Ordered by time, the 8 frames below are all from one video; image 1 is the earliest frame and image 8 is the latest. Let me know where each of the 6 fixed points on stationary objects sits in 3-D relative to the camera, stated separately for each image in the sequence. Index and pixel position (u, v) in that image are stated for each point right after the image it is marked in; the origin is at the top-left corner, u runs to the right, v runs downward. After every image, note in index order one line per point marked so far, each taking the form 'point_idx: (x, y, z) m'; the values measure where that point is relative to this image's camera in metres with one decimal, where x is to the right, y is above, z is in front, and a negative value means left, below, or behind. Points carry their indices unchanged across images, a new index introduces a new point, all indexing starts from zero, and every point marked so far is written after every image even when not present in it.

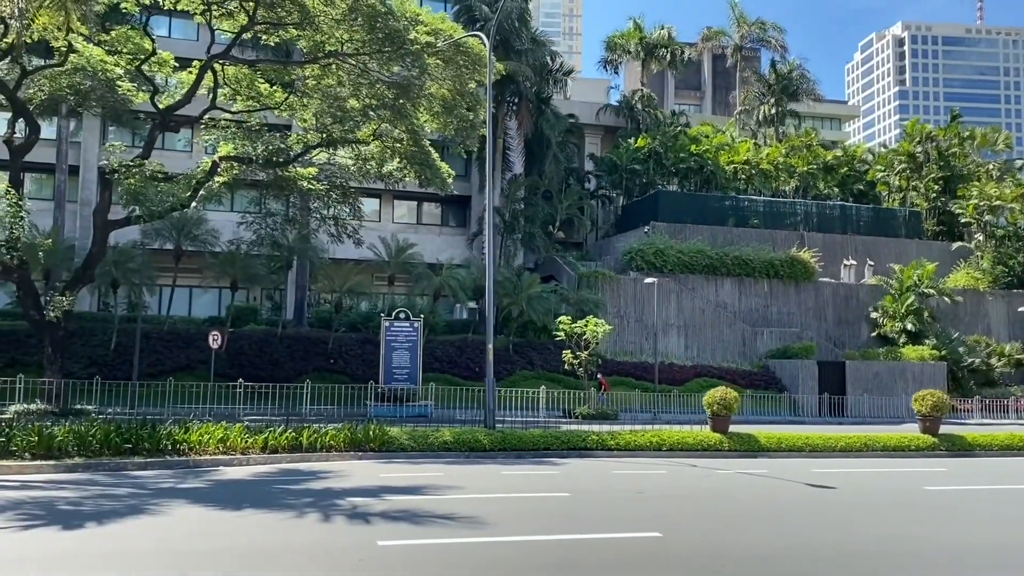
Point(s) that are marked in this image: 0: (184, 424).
0: (-5.8, -2.4, +13.6) m
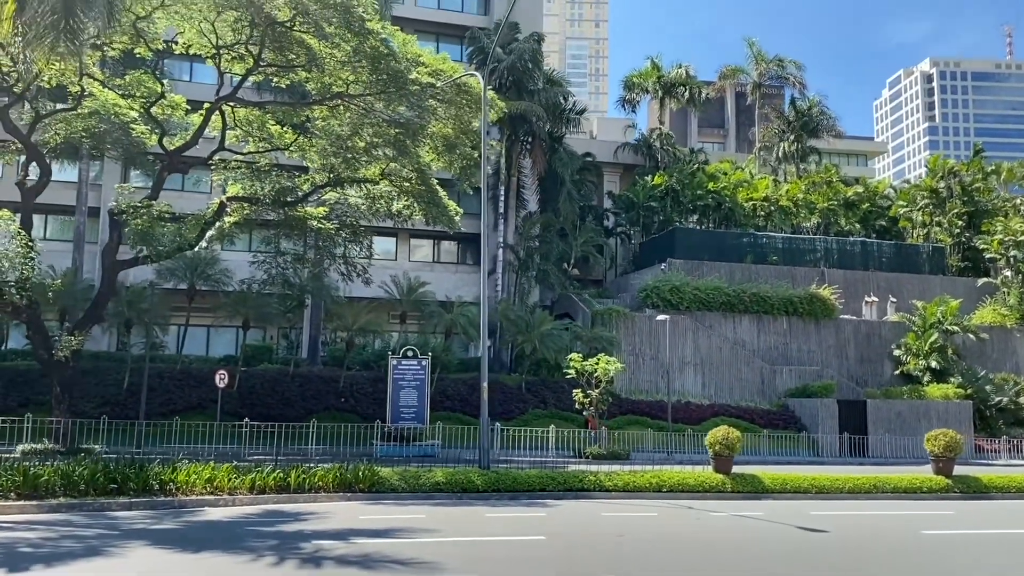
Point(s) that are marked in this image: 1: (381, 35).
0: (-6.0, -3.1, +13.6) m
1: (-3.5, +6.6, +19.9) m
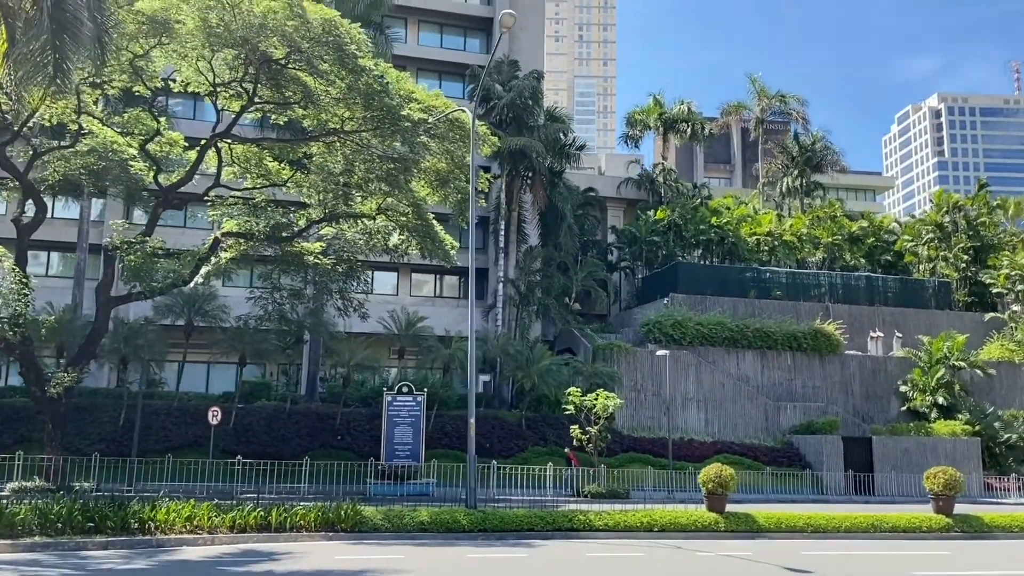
0: (-6.2, -3.7, +13.4) m
1: (-3.7, +5.7, +20.1) m
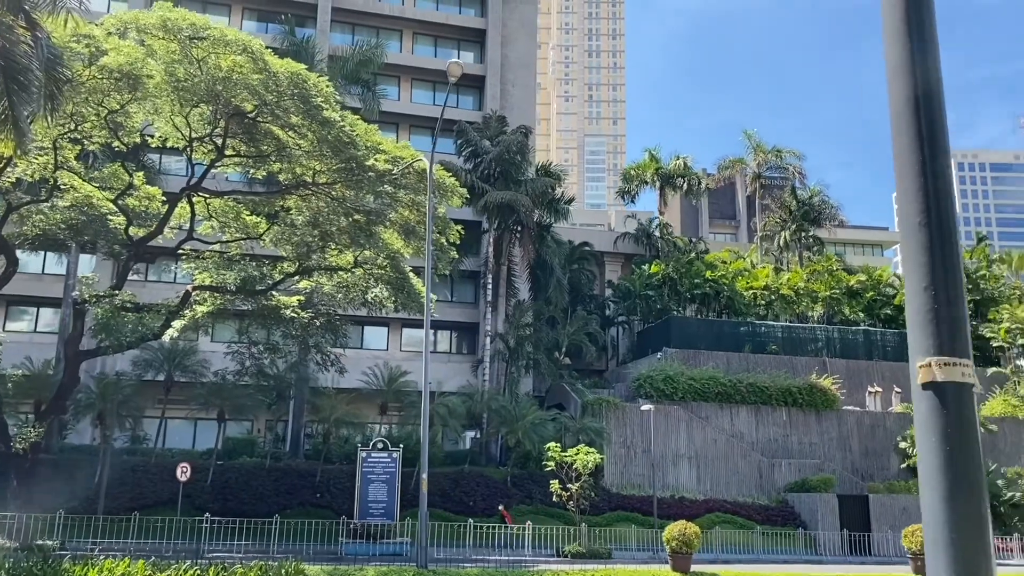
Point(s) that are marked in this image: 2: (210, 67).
0: (-7.1, -4.6, +13.0) m
1: (-4.5, +4.3, +20.4) m
2: (-7.5, +5.5, +19.2) m
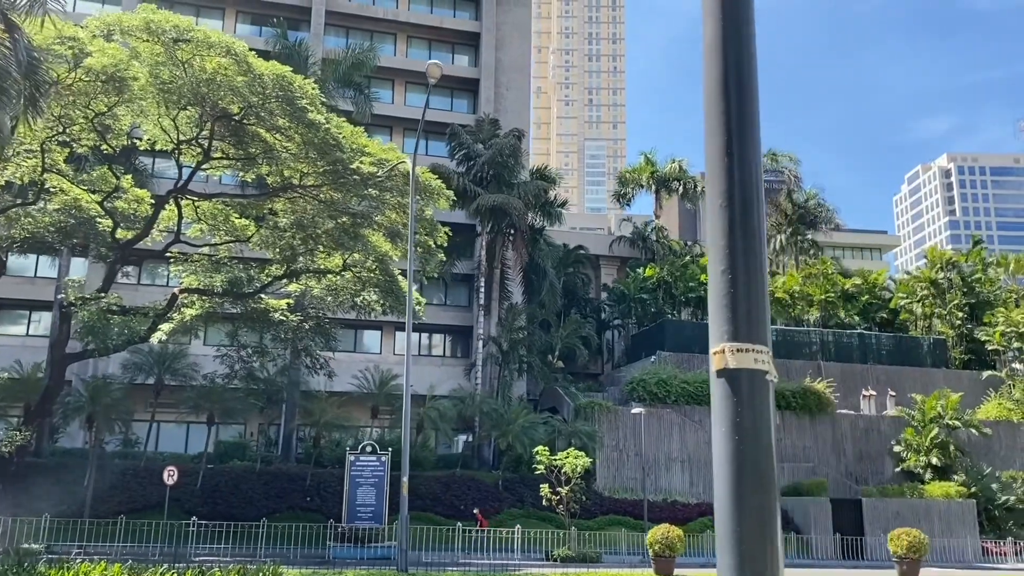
0: (-7.5, -4.6, +12.9) m
1: (-4.8, +4.3, +20.3) m
2: (-7.9, +5.4, +19.2) m
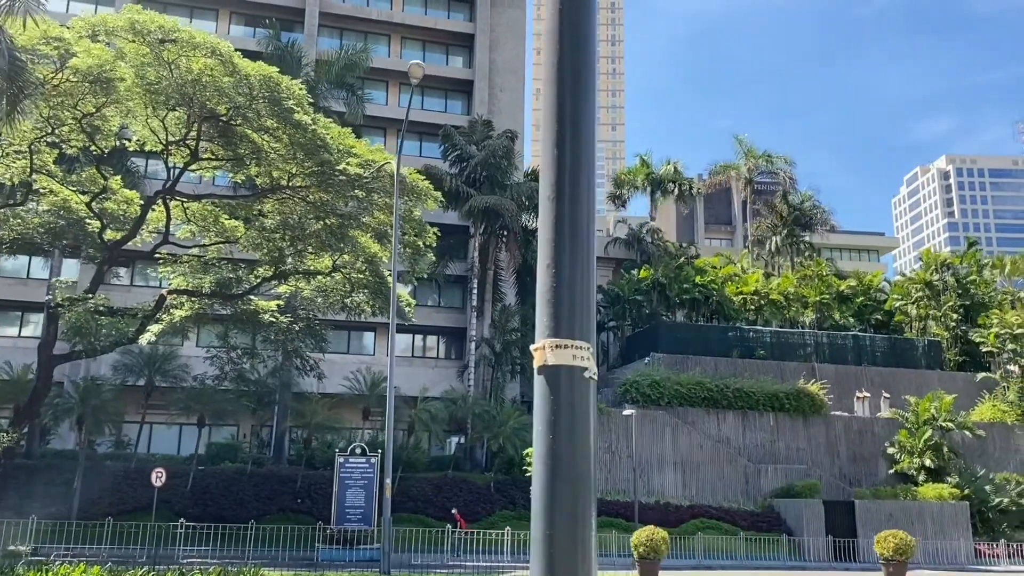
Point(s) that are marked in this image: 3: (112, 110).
0: (-7.8, -4.6, +12.8) m
1: (-5.1, +4.2, +20.3) m
2: (-8.2, +5.4, +19.1) m
3: (-10.2, +4.6, +19.8) m
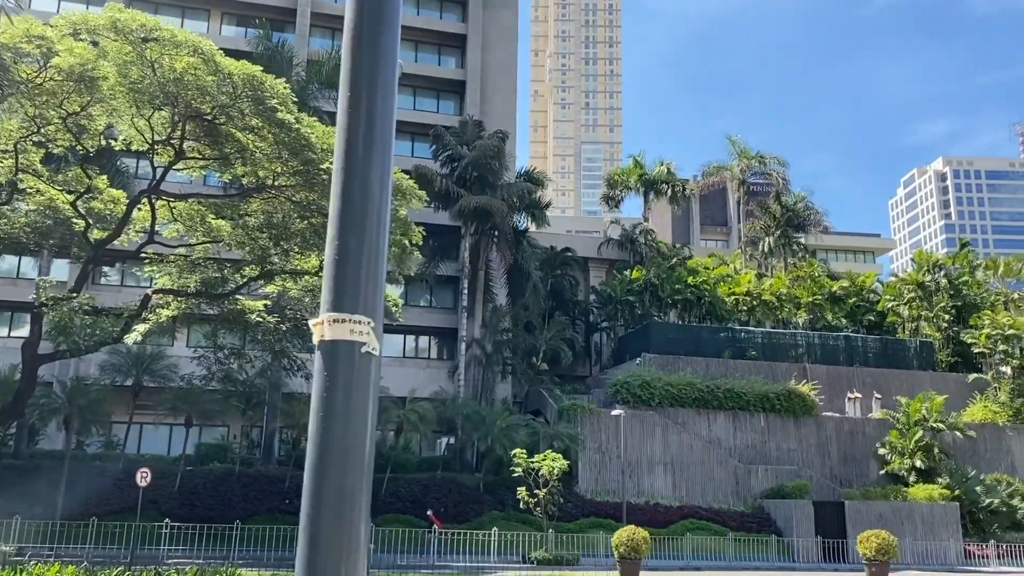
0: (-8.1, -4.6, +12.8) m
1: (-5.5, +4.2, +20.2) m
2: (-8.6, +5.4, +19.1) m
3: (-10.6, +4.6, +19.7) m
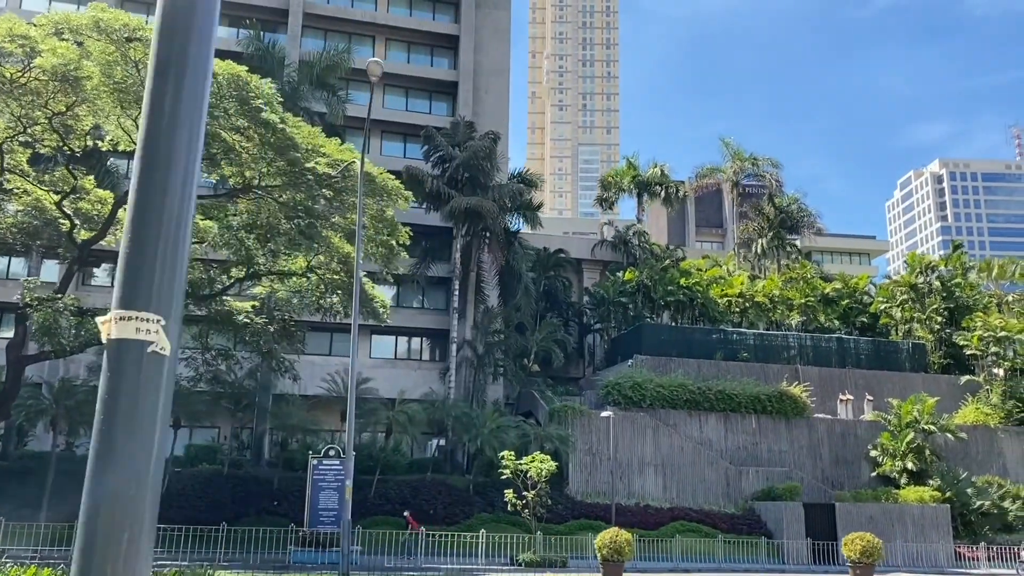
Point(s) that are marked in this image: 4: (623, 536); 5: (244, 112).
0: (-8.5, -4.6, +12.7) m
1: (-5.9, +4.2, +20.2) m
2: (-8.9, +5.4, +19.0) m
3: (-11.0, +4.6, +19.6) m
4: (+2.2, -4.9, +15.1) m
5: (-6.6, +4.3, +19.5) m
